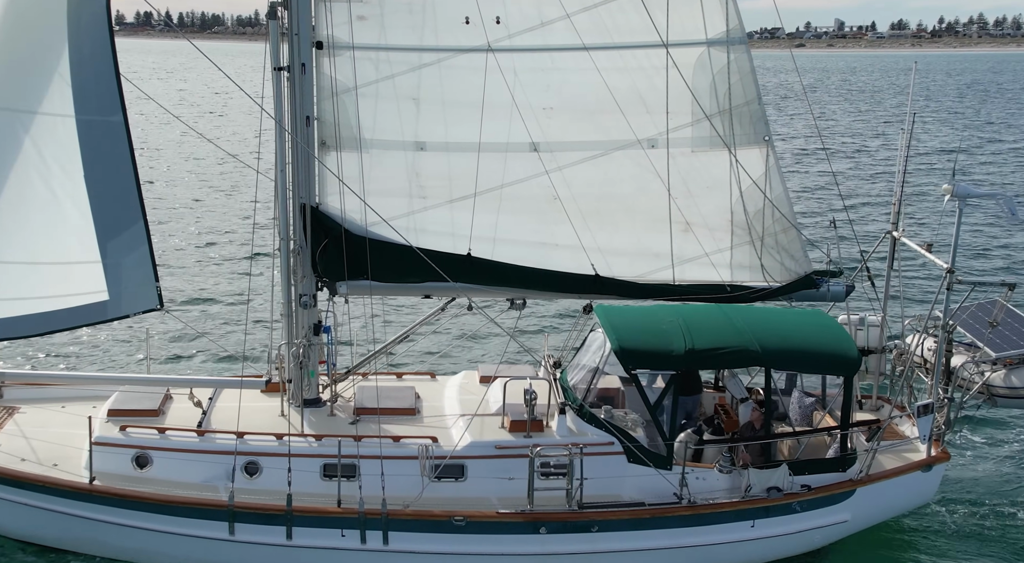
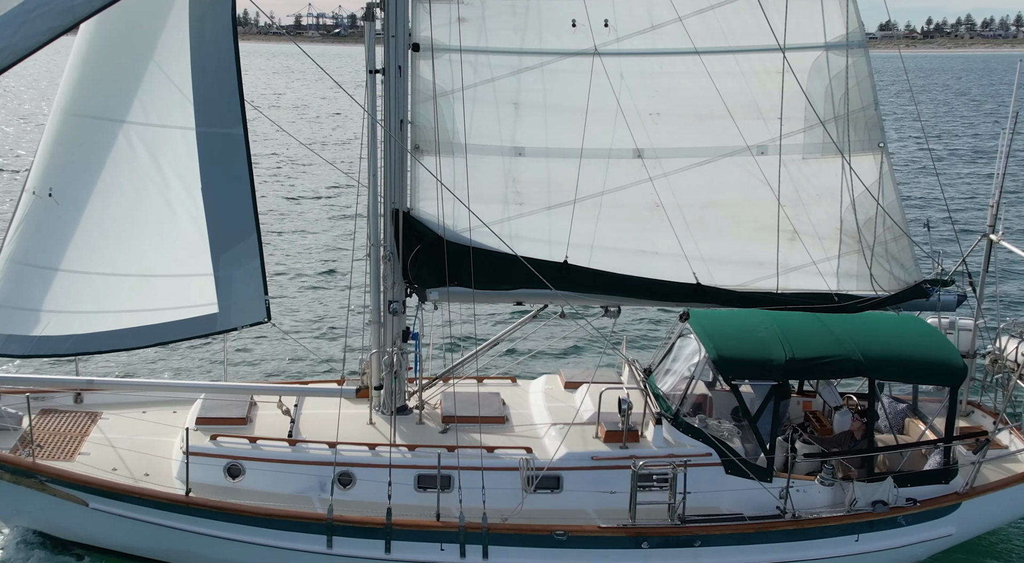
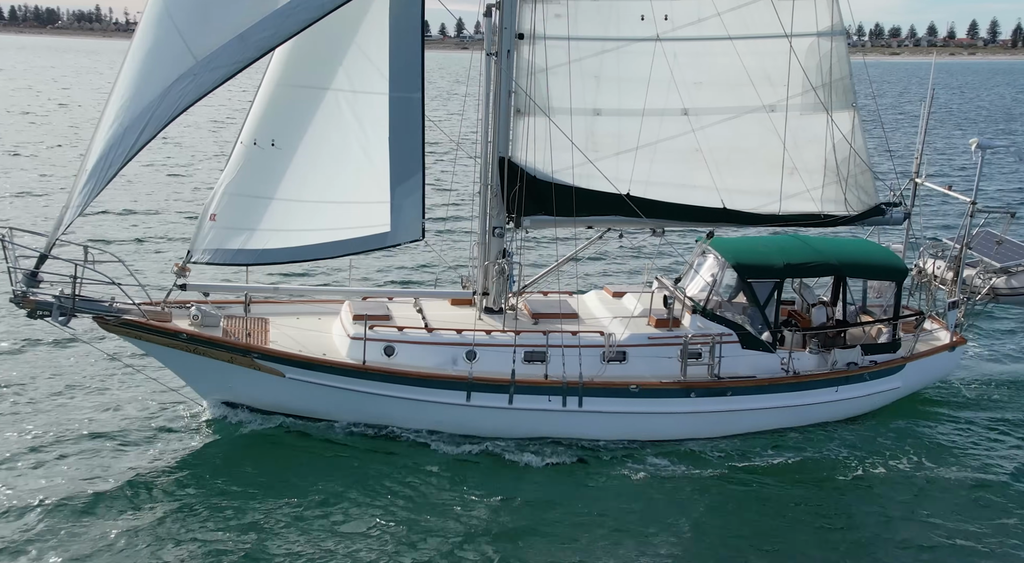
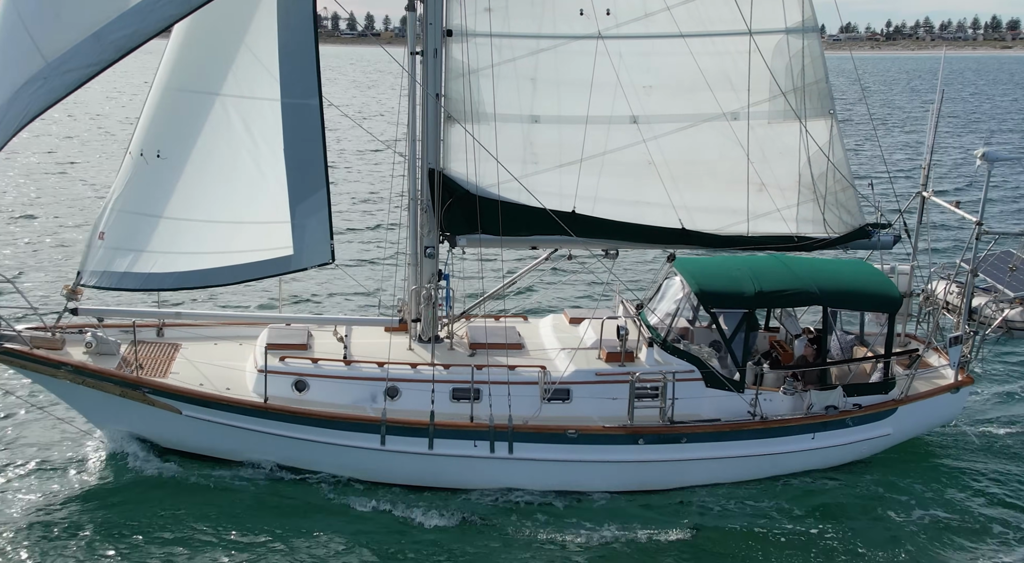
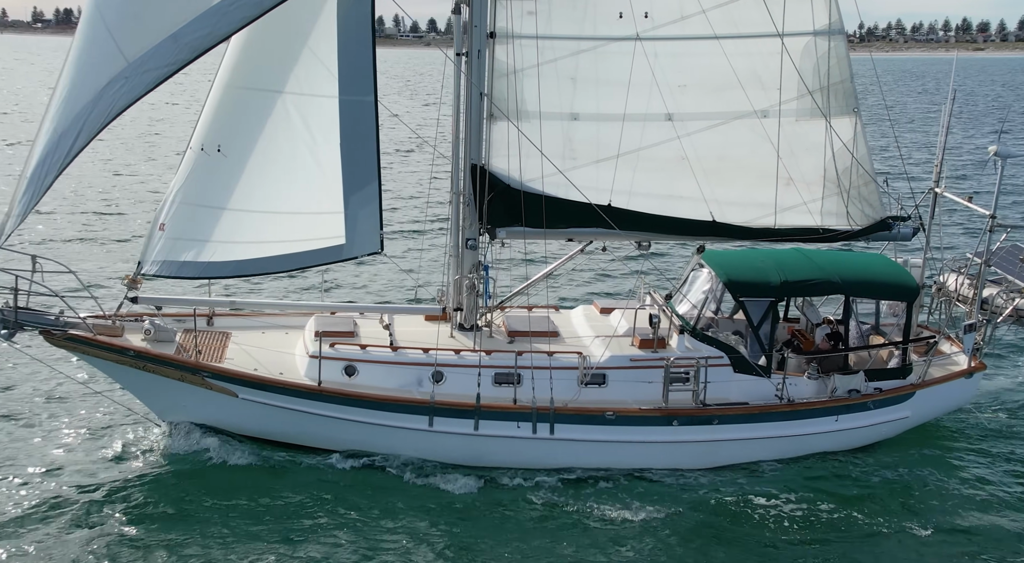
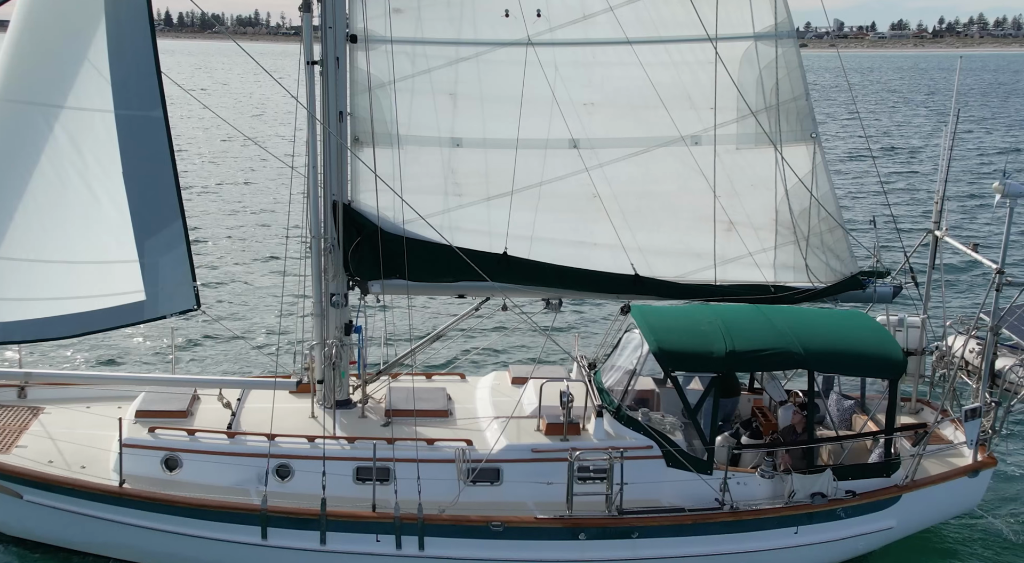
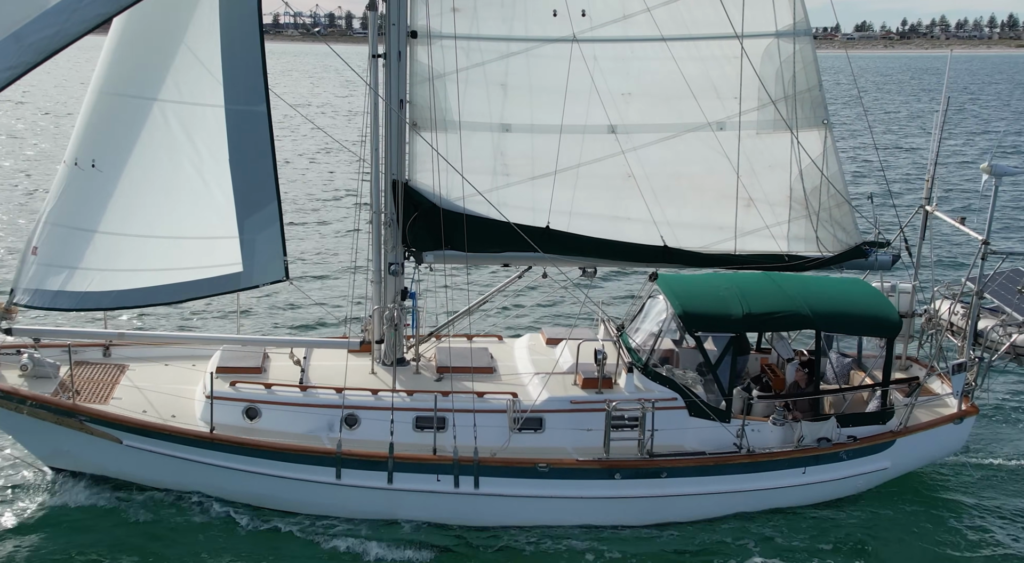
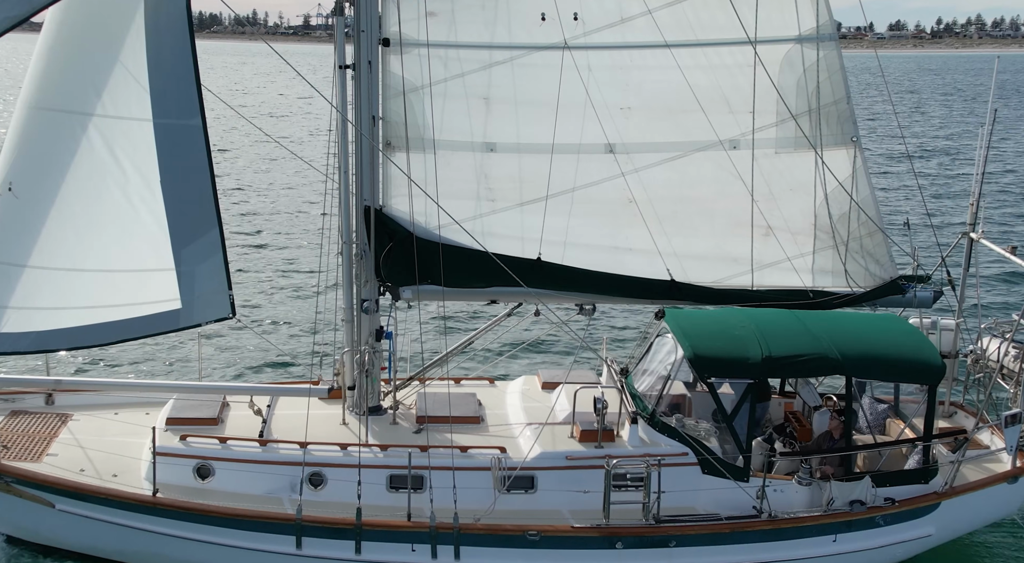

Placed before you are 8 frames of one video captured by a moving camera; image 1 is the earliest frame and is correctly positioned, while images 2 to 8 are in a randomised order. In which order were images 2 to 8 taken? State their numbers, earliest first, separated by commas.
6, 8, 2, 7, 4, 5, 3
